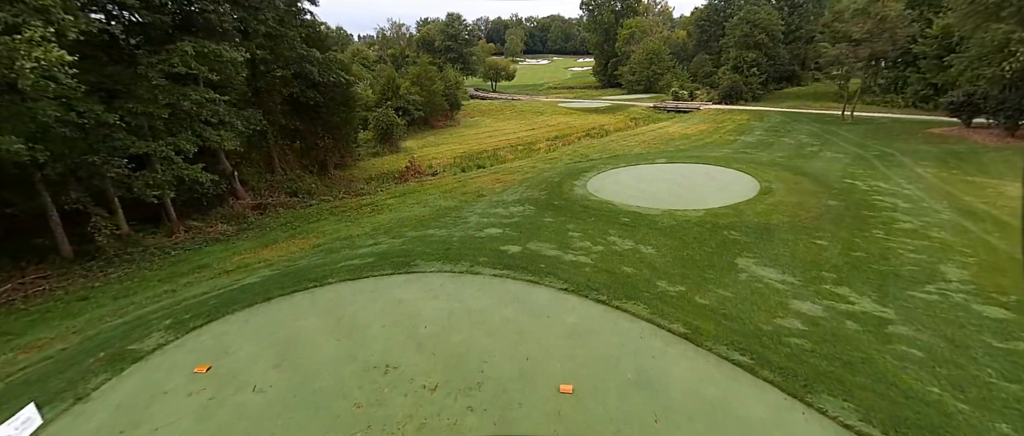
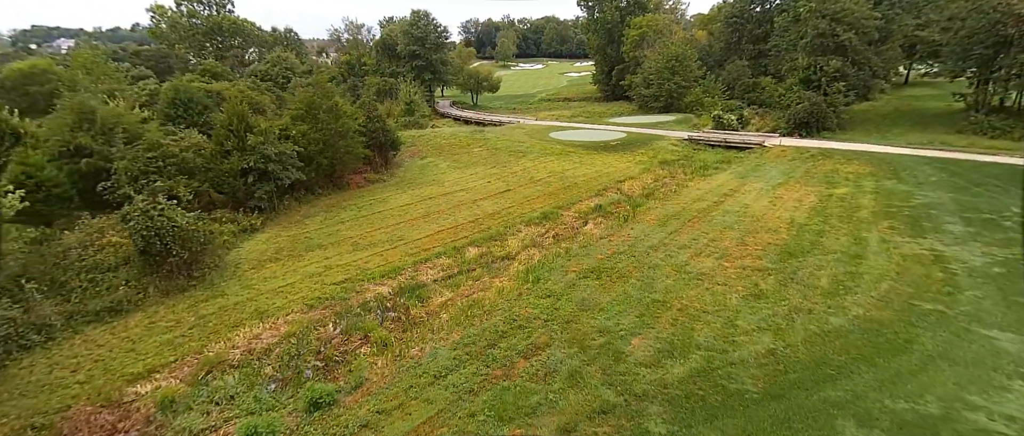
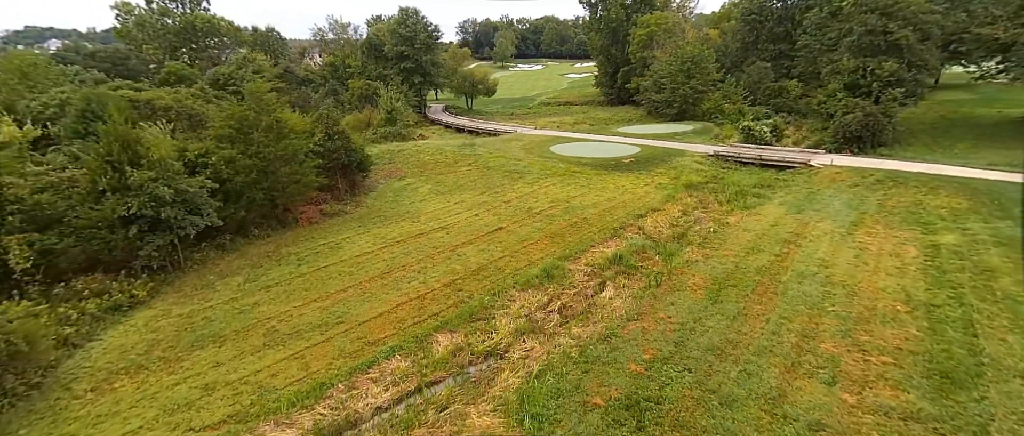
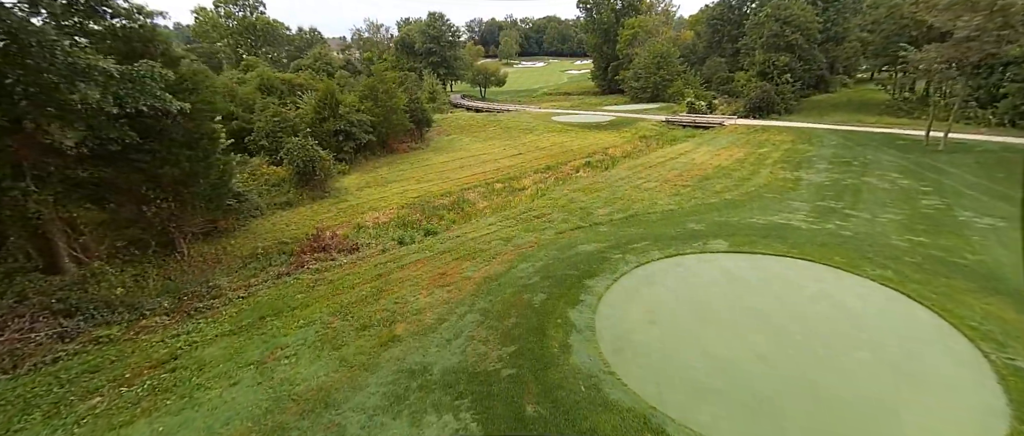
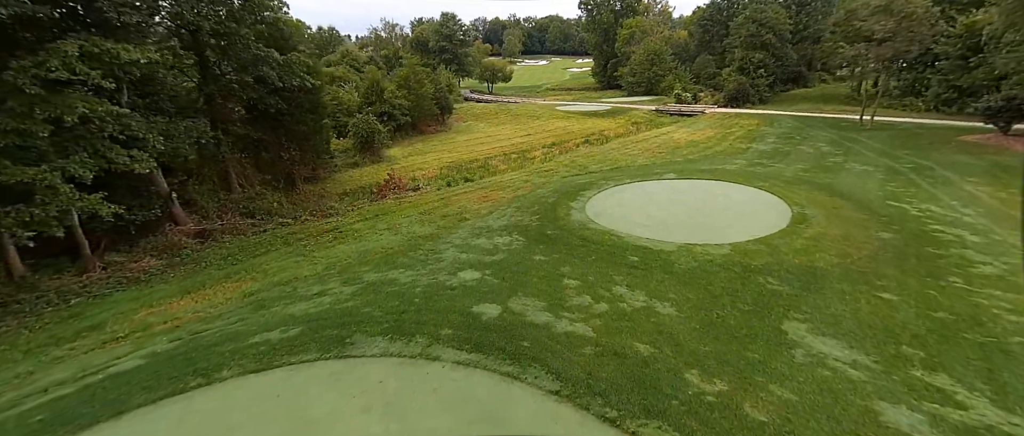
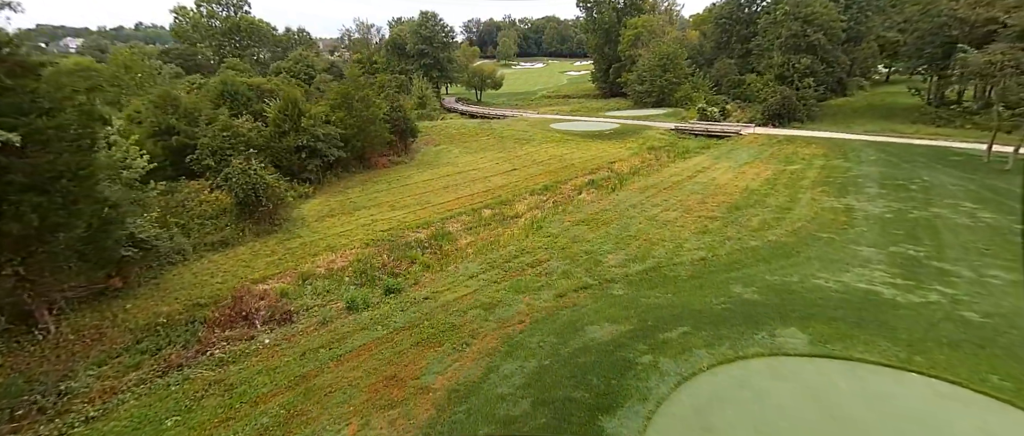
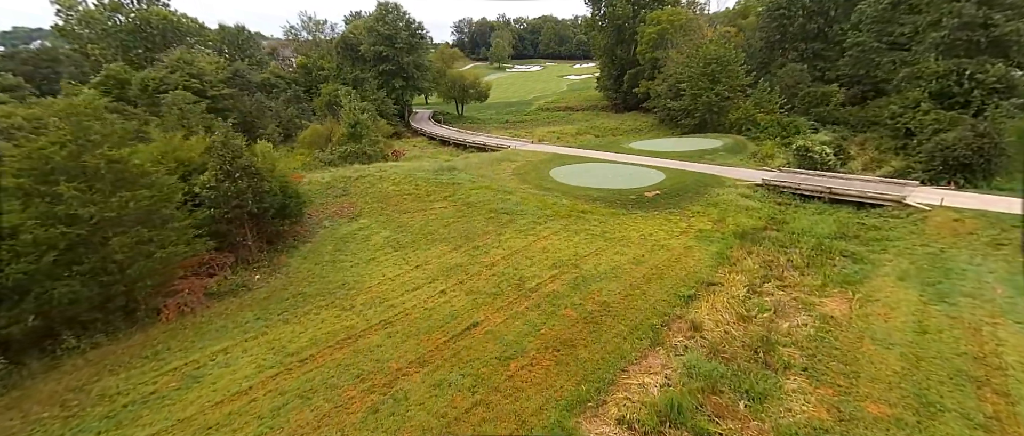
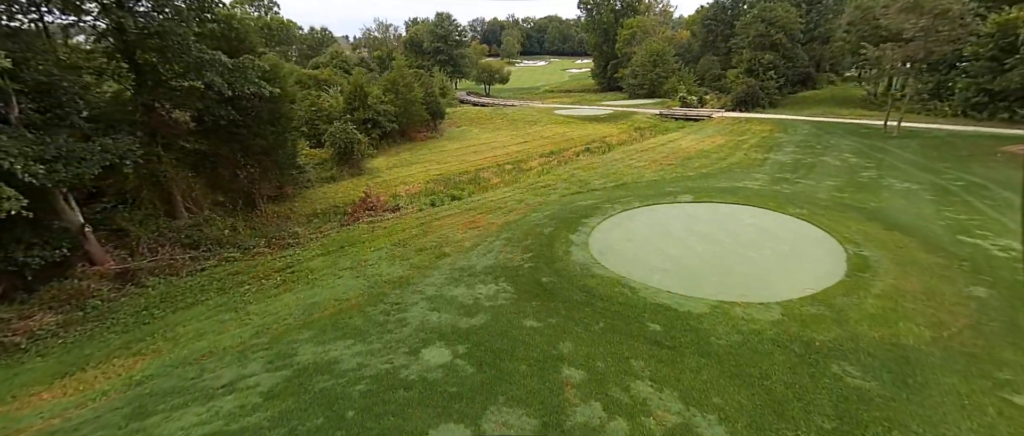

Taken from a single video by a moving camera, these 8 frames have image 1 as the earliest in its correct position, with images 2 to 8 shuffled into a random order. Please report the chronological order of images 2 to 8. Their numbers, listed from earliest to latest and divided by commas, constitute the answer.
5, 8, 4, 6, 2, 3, 7
